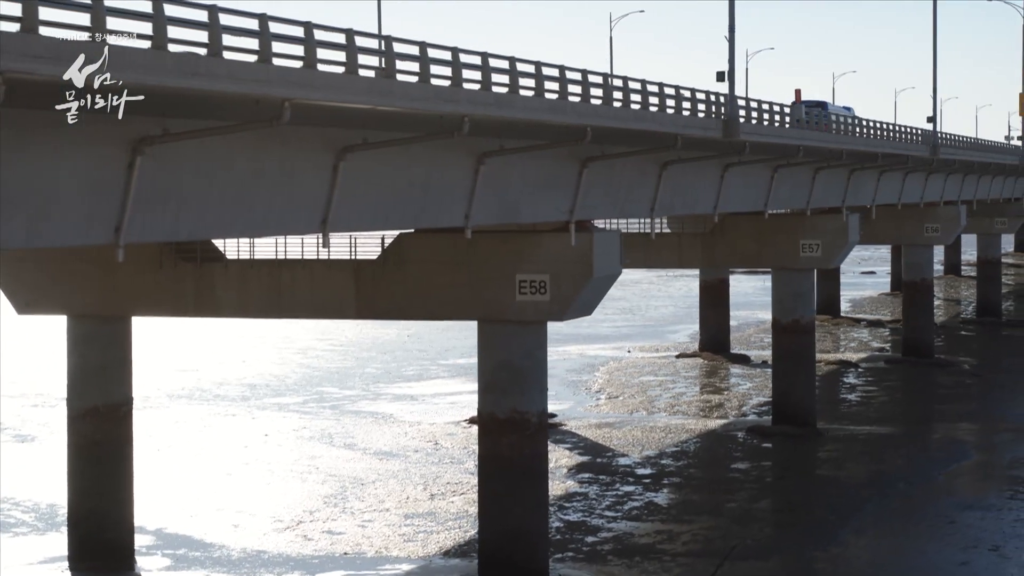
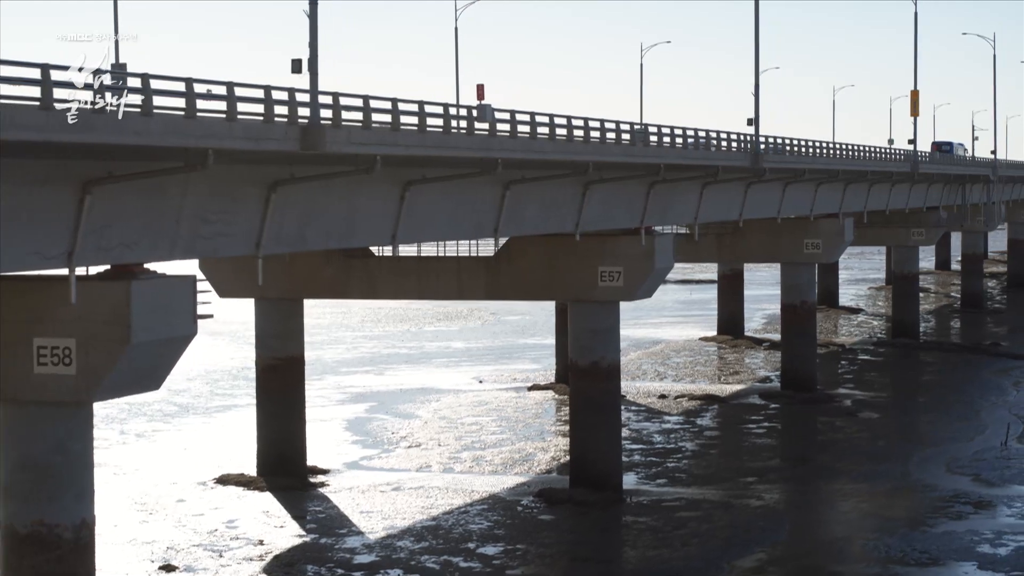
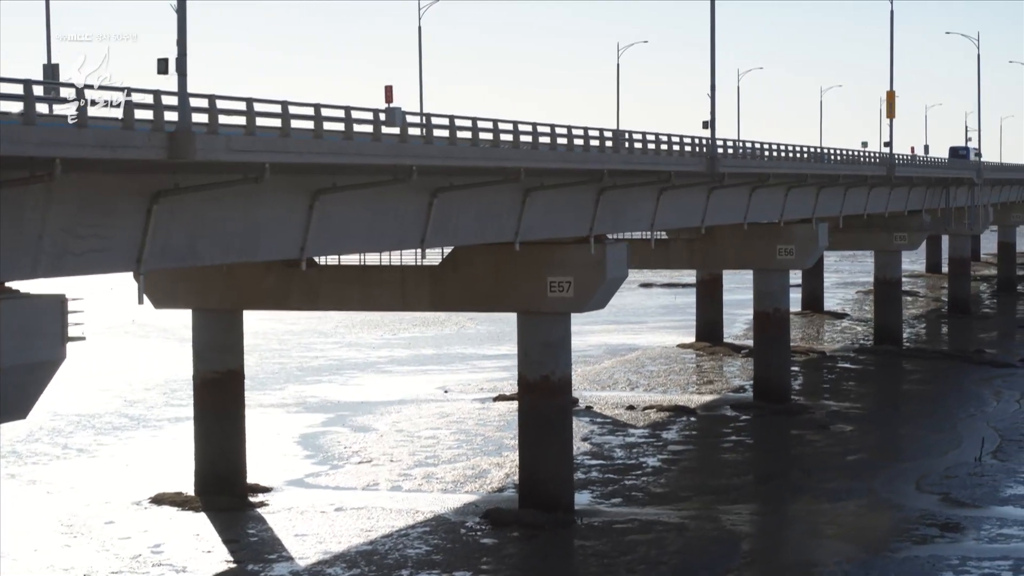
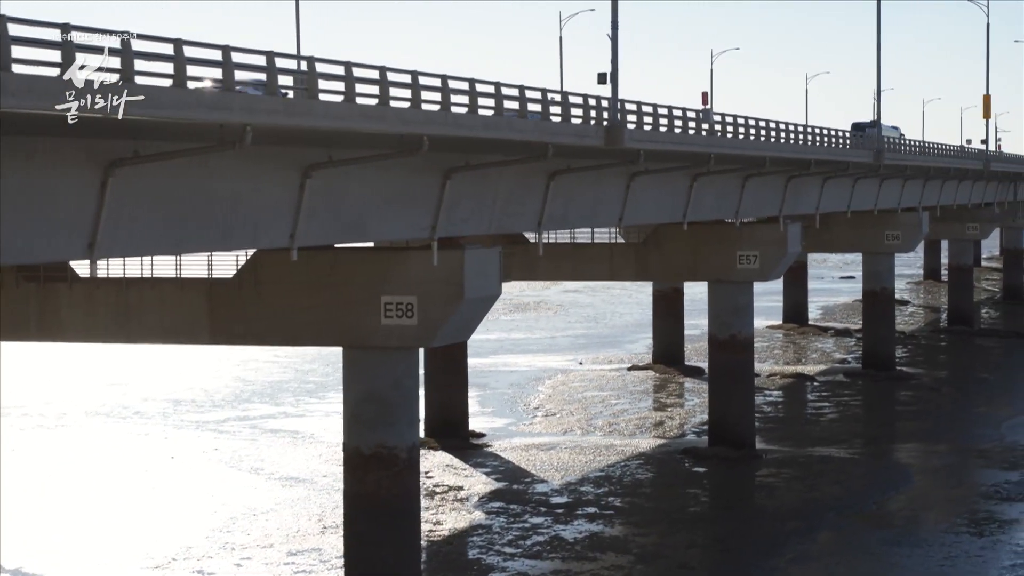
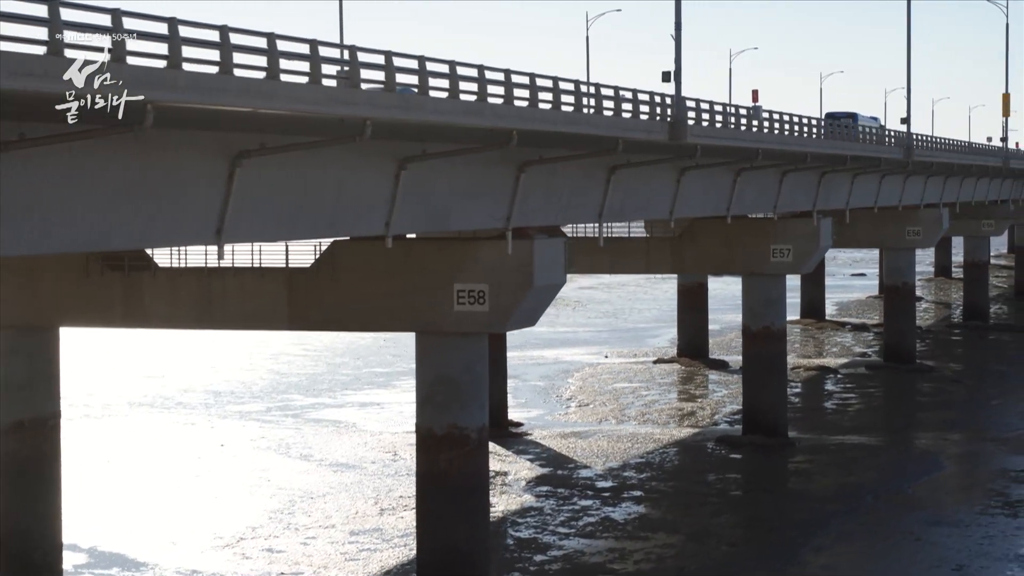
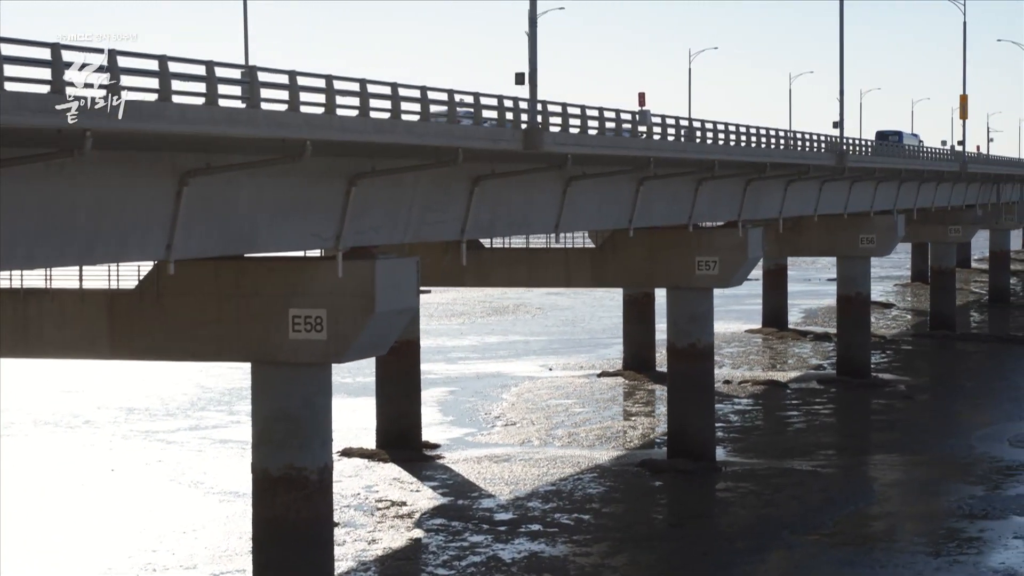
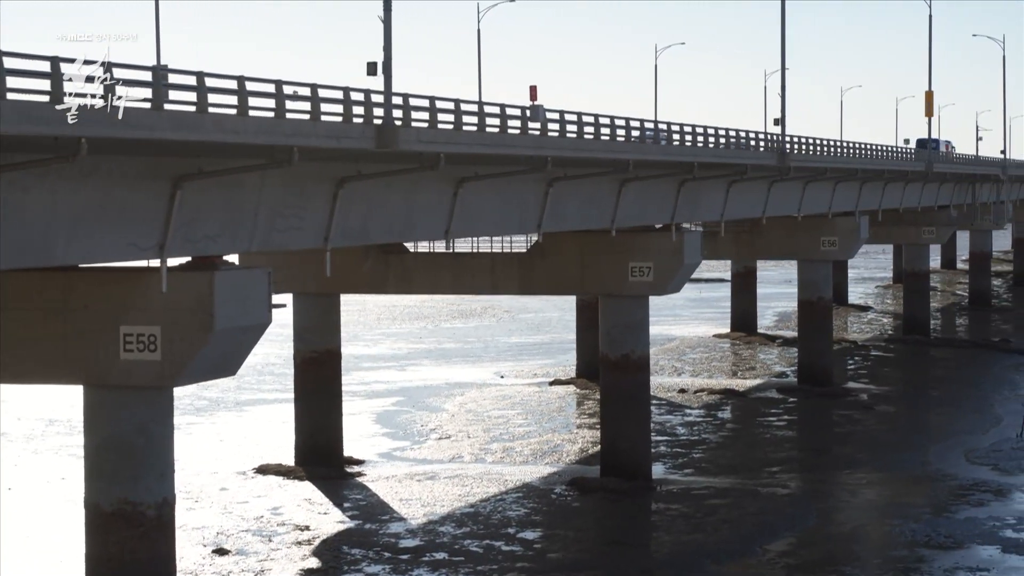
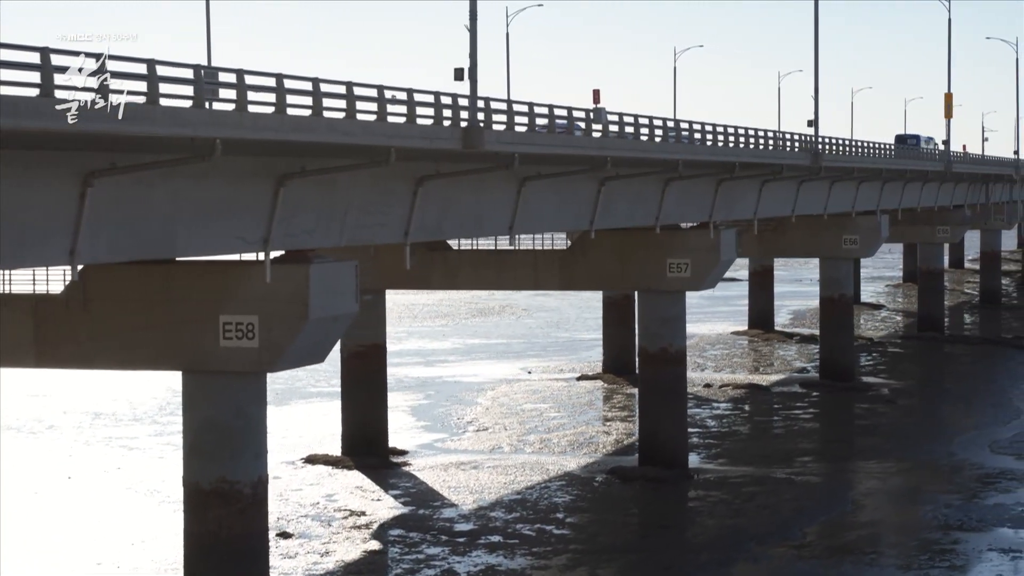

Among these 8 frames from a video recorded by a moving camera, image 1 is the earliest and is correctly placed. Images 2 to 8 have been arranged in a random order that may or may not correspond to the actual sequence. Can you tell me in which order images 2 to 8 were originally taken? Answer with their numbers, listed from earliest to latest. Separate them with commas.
5, 4, 6, 8, 7, 2, 3
